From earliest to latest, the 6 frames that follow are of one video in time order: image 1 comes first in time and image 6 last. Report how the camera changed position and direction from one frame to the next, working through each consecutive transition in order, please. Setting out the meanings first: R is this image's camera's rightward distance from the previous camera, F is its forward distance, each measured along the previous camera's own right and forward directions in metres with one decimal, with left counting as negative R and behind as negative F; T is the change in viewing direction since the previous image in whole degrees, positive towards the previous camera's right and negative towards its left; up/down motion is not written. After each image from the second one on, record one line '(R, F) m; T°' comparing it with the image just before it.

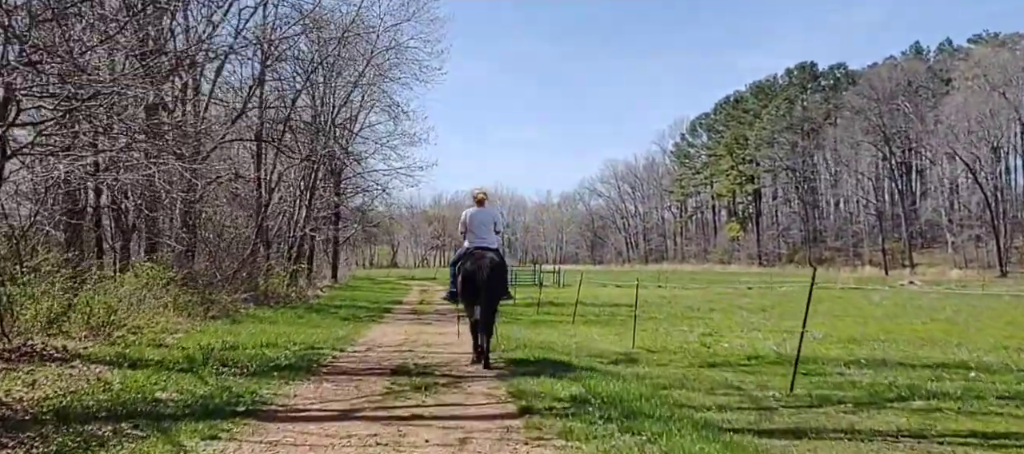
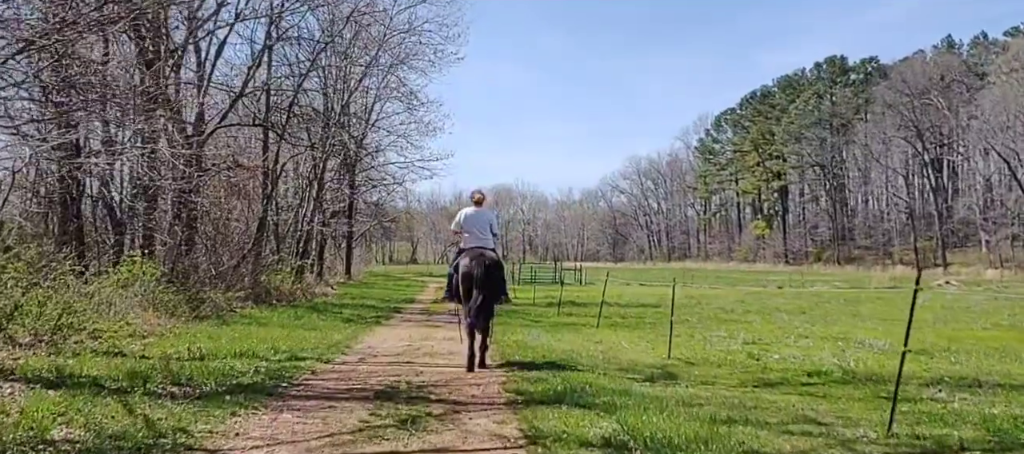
(+0.1, +2.5) m; -1°
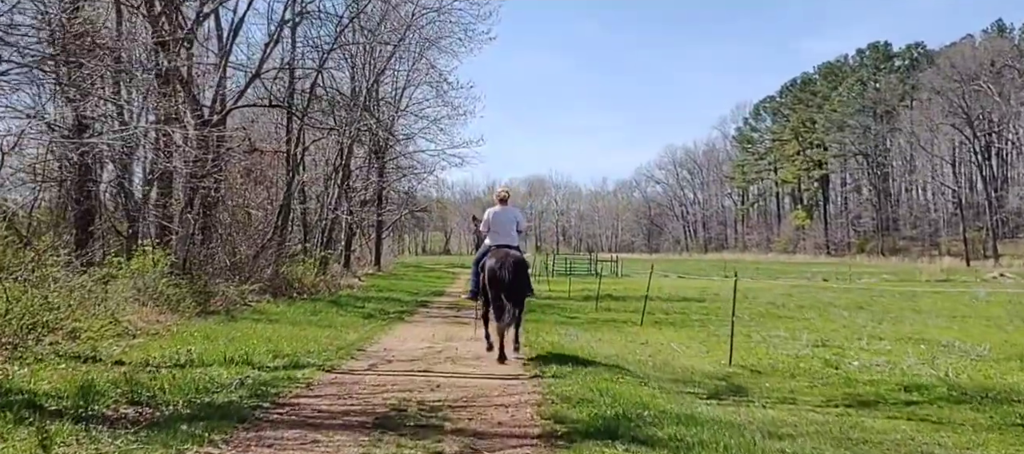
(0.0, +2.1) m; -2°
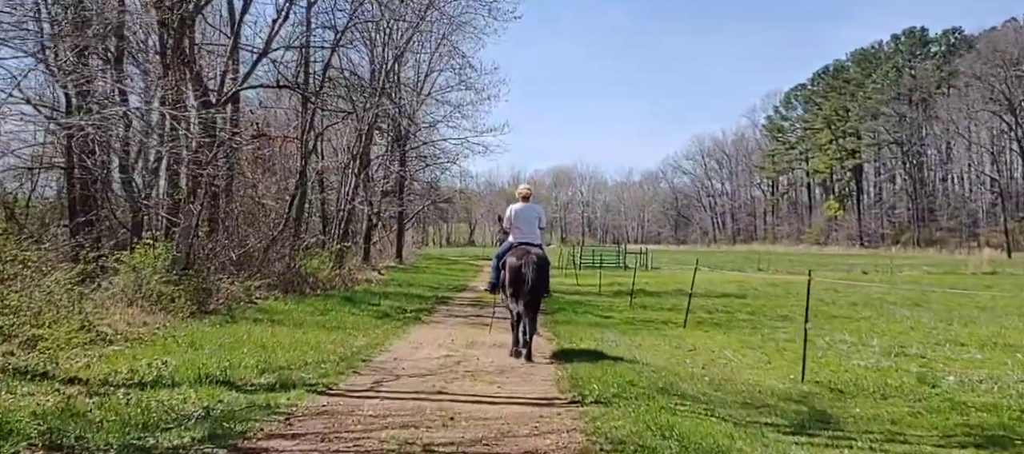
(-0.1, +2.1) m; -1°
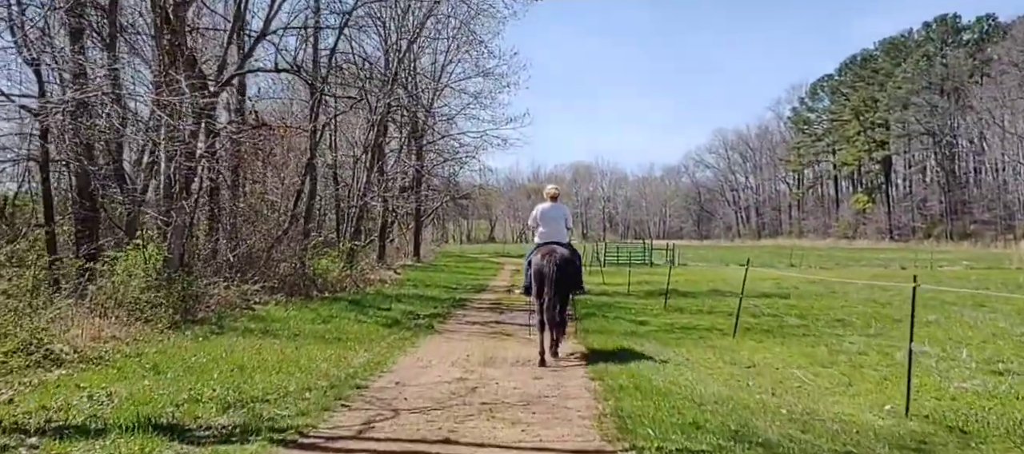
(-0.1, +2.3) m; -1°
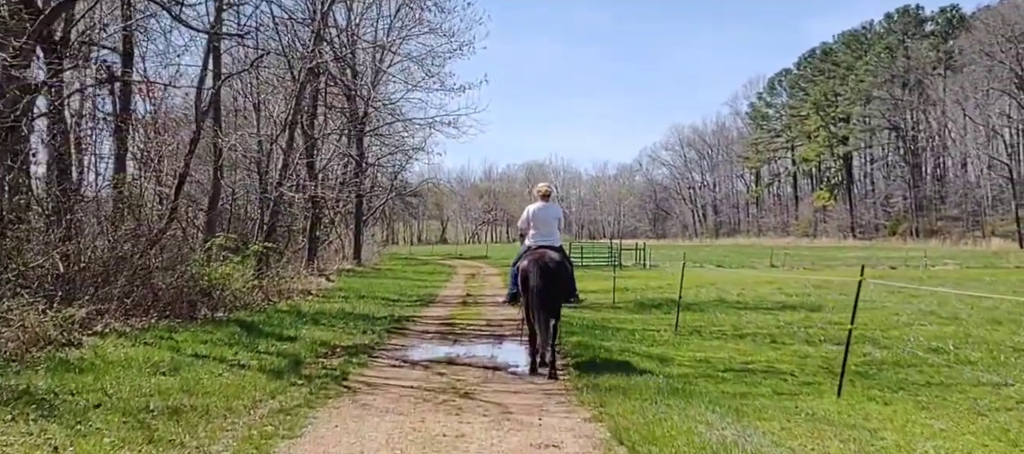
(-0.1, +6.7) m; +3°
